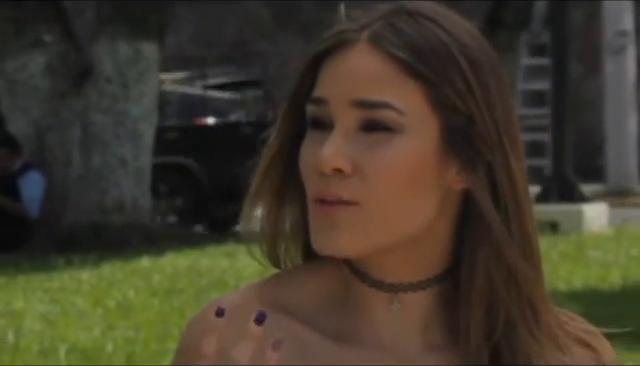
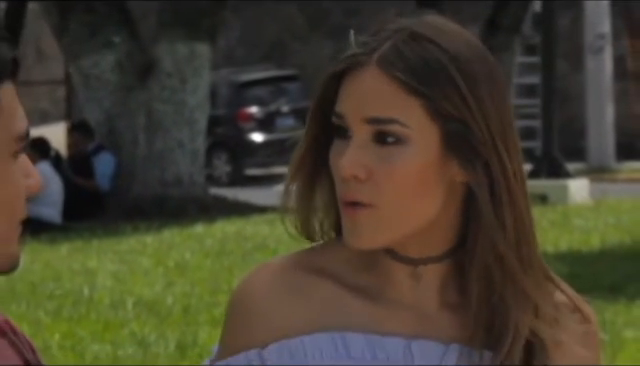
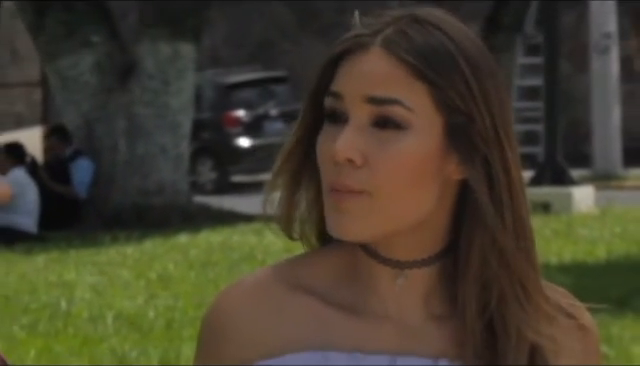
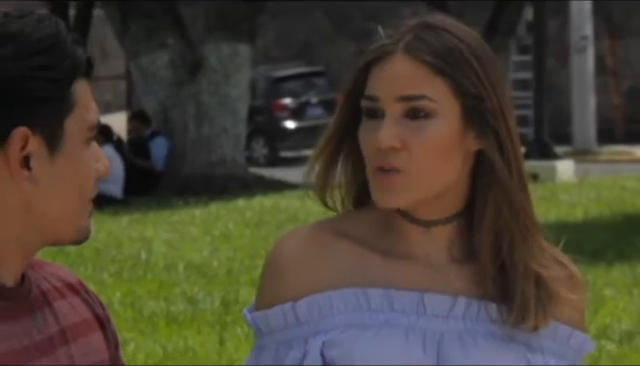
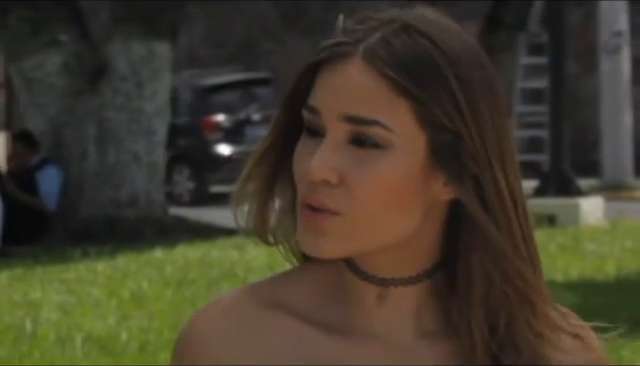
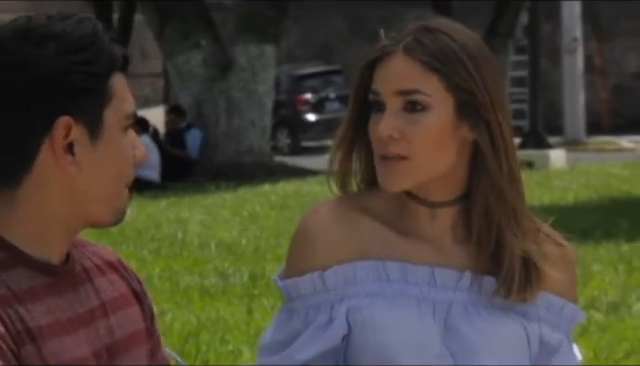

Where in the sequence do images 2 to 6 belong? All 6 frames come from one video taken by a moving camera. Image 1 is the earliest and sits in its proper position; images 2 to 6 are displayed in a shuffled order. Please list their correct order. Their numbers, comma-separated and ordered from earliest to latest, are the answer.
5, 3, 2, 4, 6
